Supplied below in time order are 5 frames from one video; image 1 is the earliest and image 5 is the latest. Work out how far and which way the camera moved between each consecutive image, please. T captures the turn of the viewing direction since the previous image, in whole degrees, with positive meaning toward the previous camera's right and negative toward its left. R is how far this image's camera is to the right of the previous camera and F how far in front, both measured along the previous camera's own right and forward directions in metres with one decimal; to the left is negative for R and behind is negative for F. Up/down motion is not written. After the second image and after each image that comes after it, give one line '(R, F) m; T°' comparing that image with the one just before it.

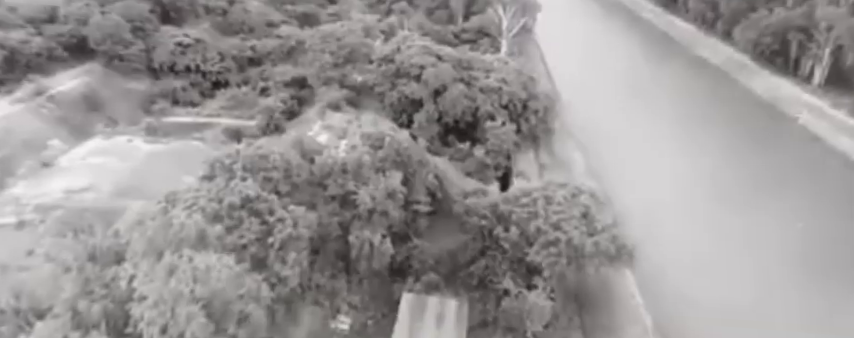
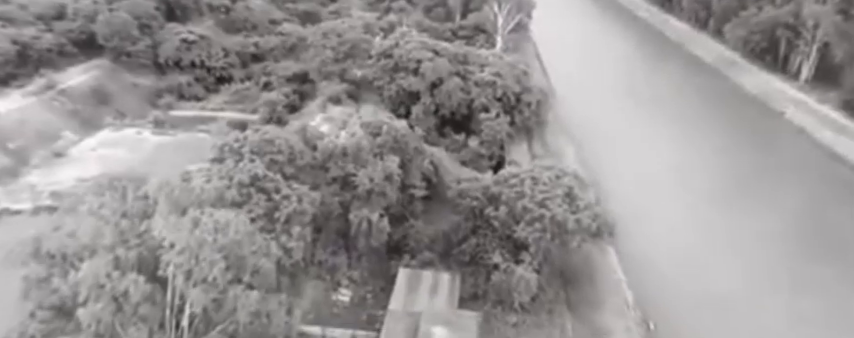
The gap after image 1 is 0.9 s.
(+0.1, -0.5) m; 0°
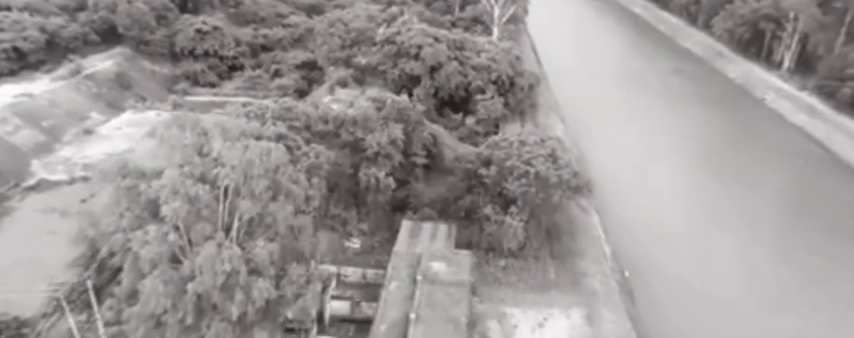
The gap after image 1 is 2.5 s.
(0.0, -1.1) m; 0°
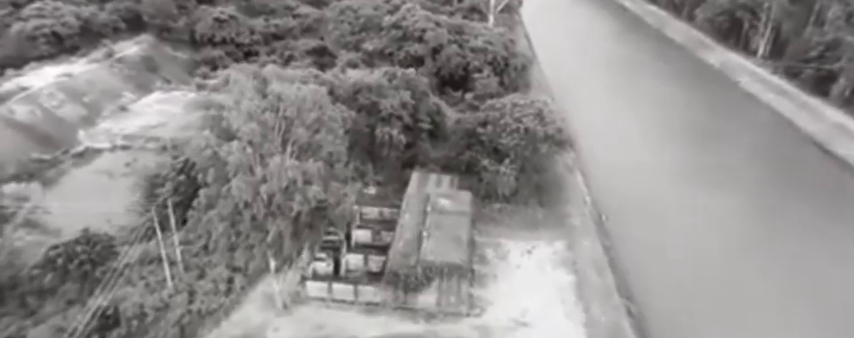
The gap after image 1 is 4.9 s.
(-0.2, -1.5) m; 0°
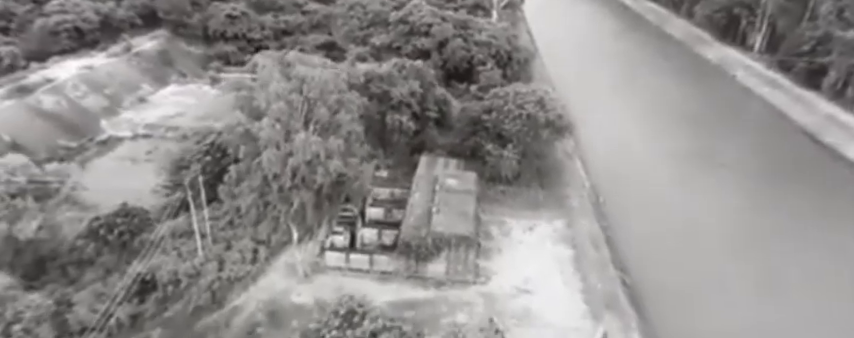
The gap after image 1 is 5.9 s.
(-0.1, -0.7) m; 0°
